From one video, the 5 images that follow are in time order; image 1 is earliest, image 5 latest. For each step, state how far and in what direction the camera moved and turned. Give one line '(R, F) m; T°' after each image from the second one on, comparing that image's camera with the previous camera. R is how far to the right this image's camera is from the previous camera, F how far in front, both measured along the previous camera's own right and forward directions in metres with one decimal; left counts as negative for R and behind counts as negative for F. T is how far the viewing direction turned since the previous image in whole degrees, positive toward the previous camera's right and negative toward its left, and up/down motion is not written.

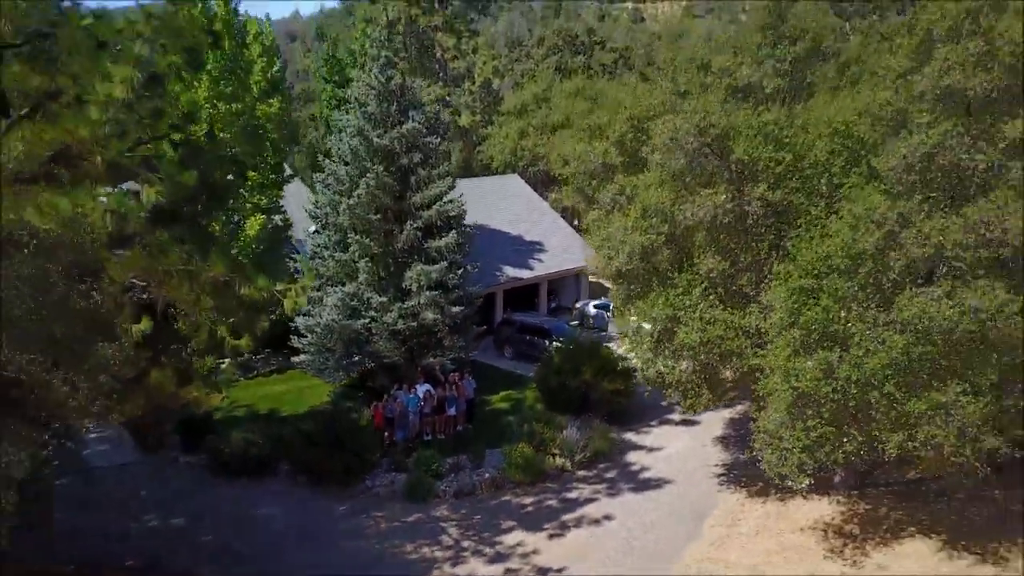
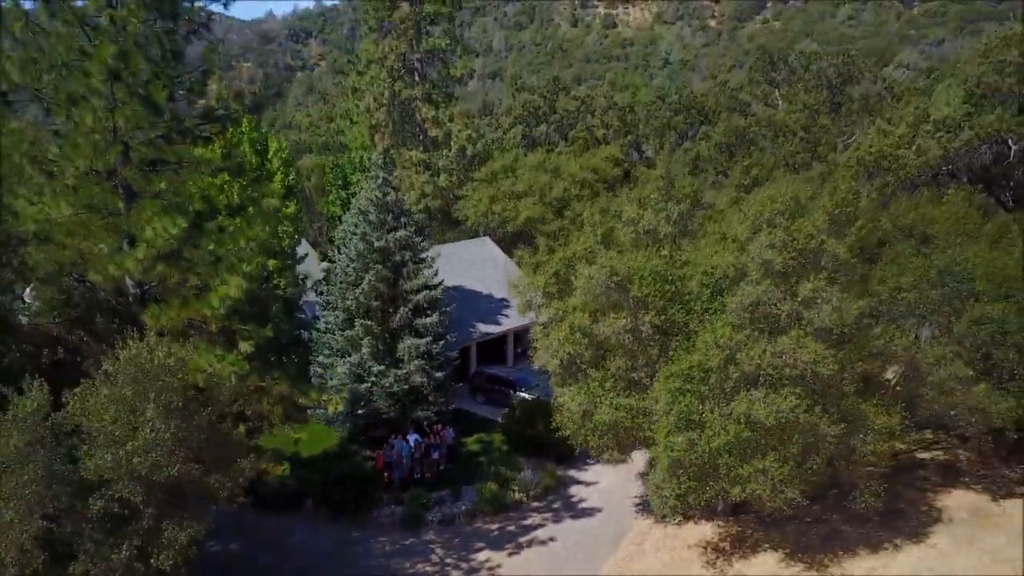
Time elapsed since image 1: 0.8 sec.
(+0.1, -2.4) m; +2°
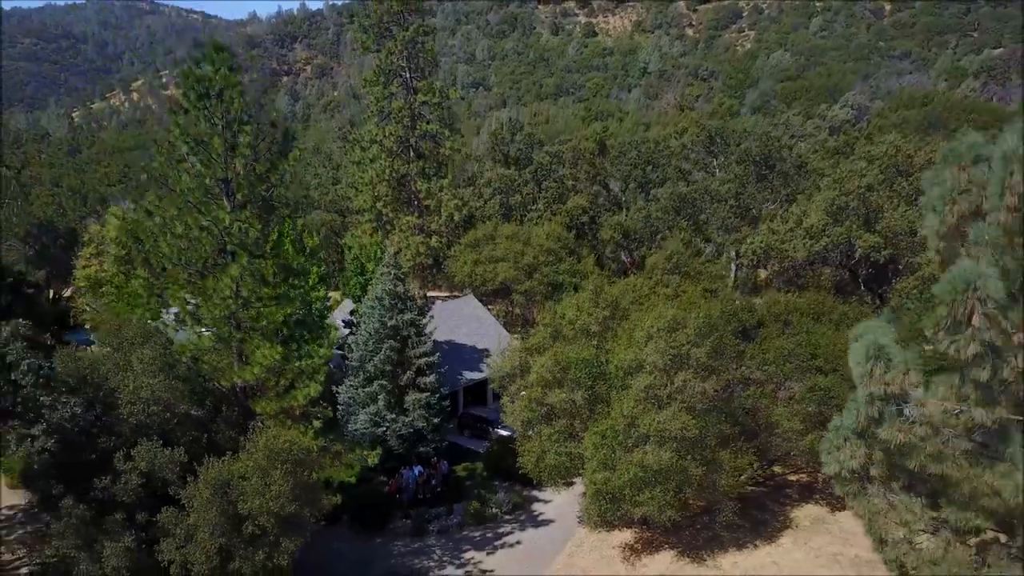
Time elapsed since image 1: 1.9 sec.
(+0.1, -3.7) m; +1°
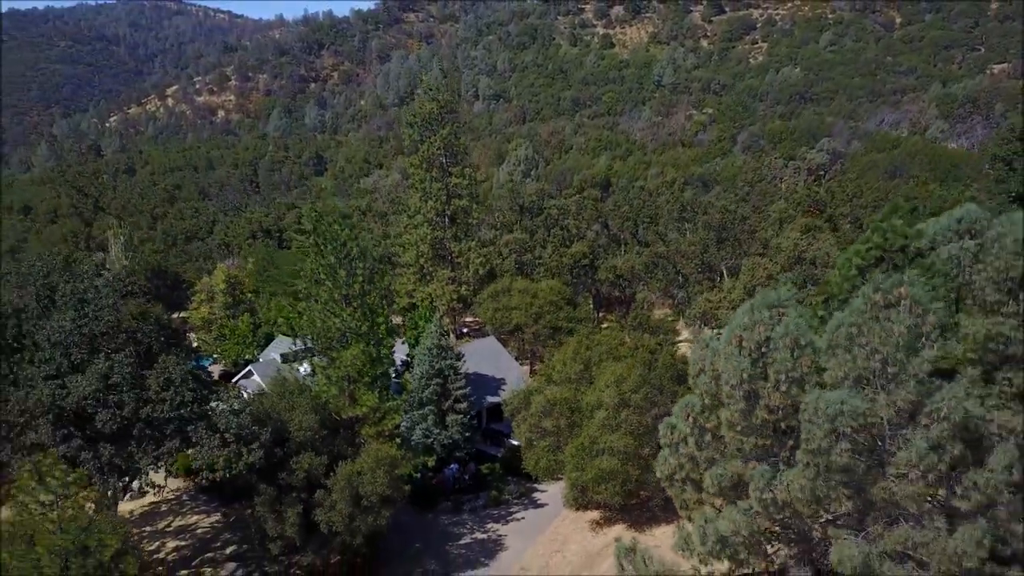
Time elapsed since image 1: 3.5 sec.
(+0.2, -6.3) m; -1°
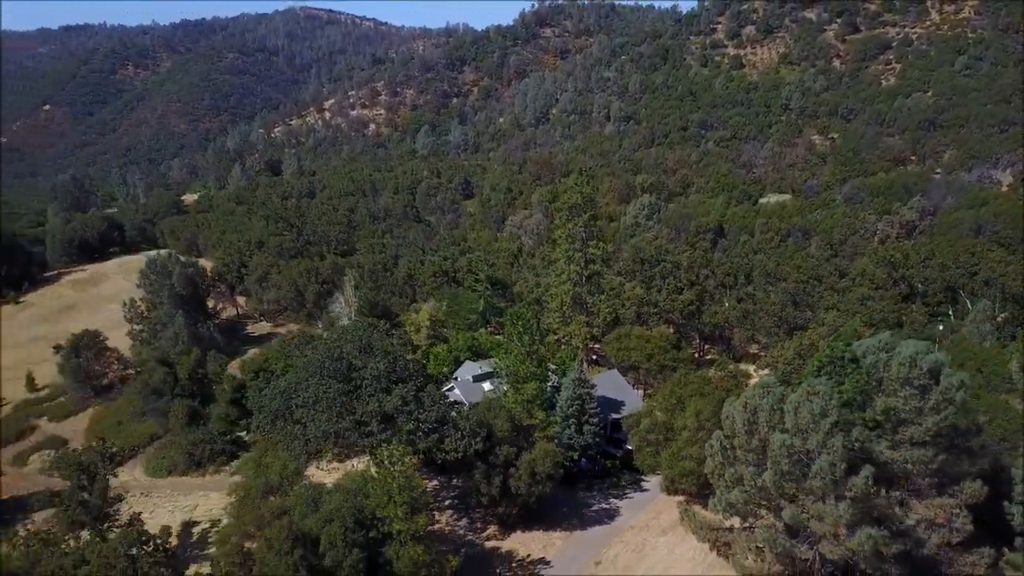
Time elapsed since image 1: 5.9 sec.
(+0.1, -10.2) m; -9°
